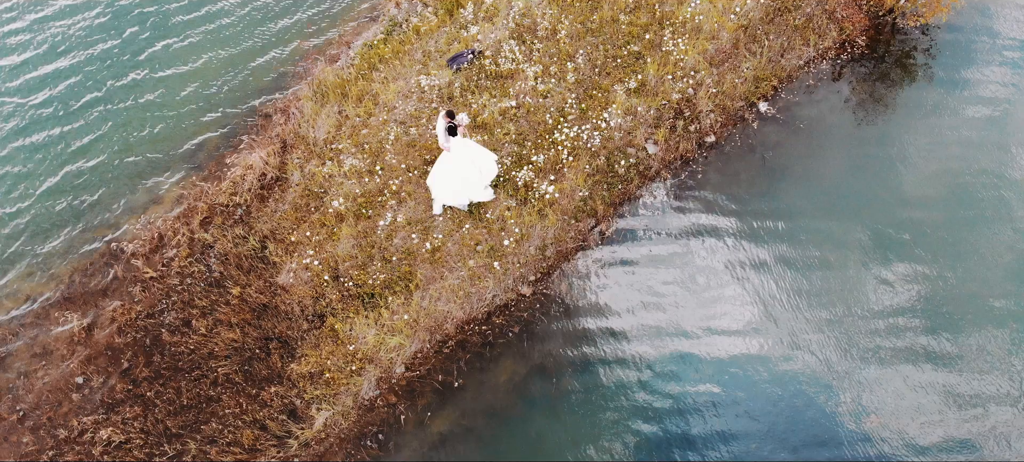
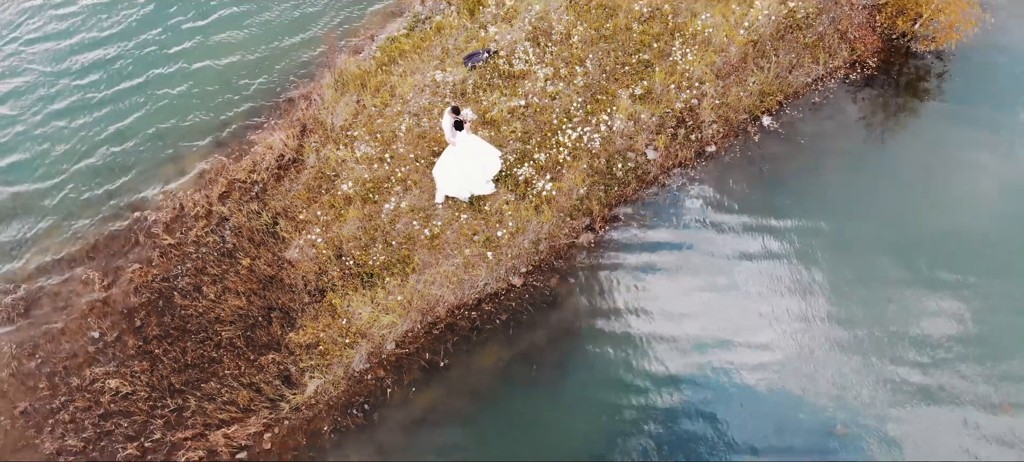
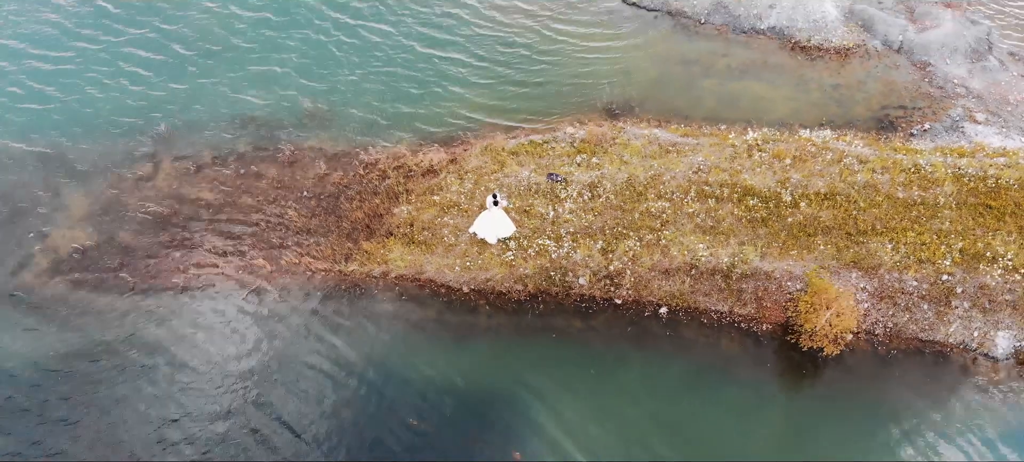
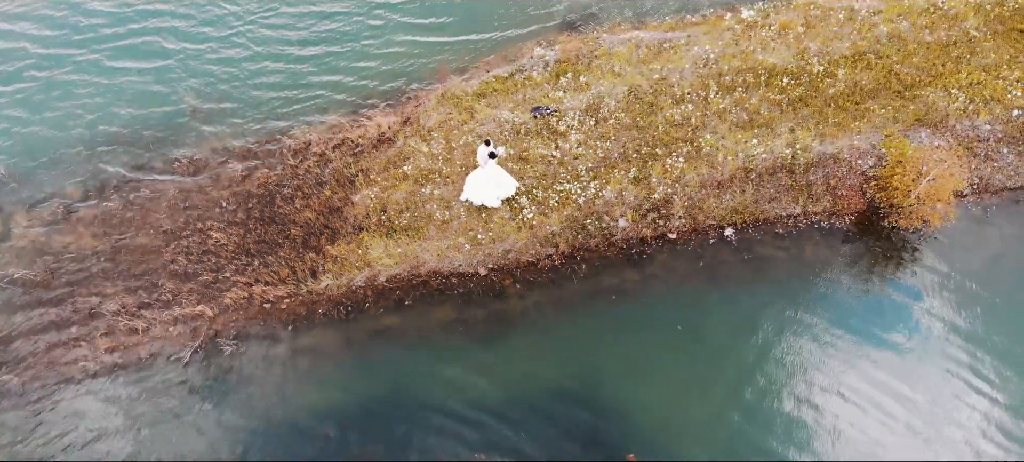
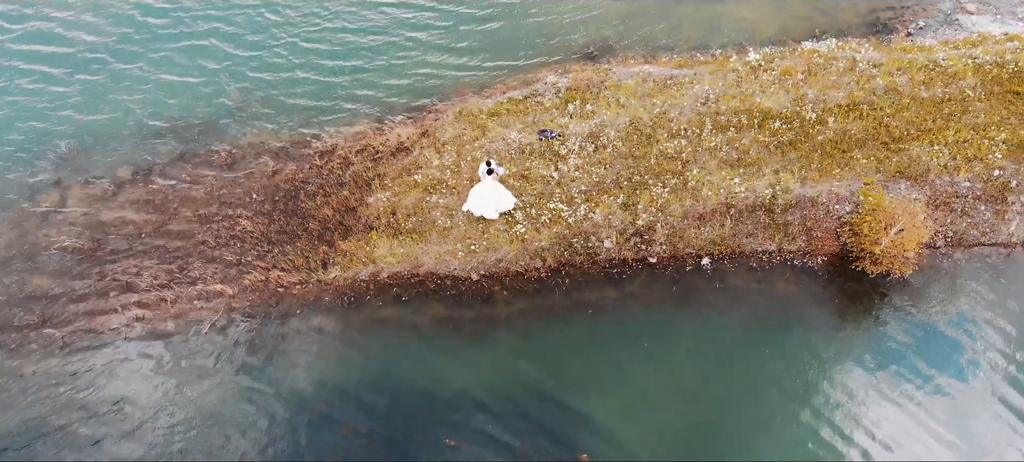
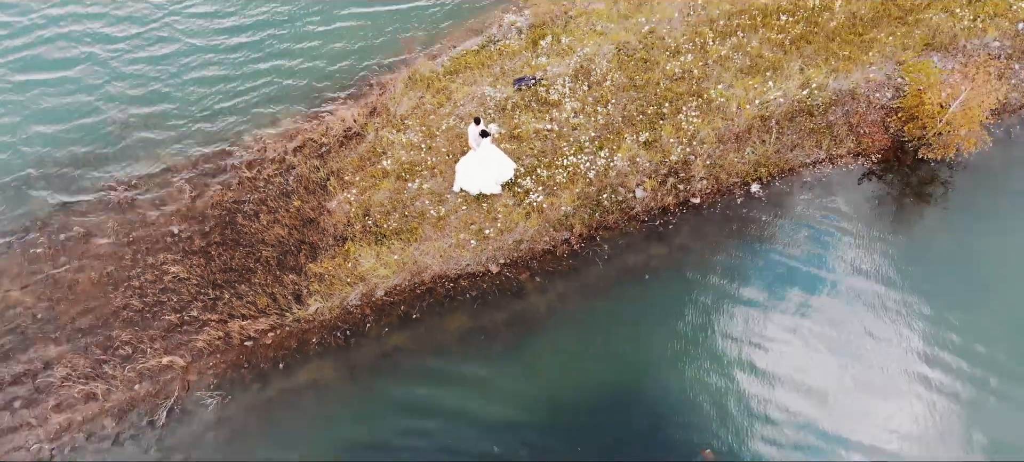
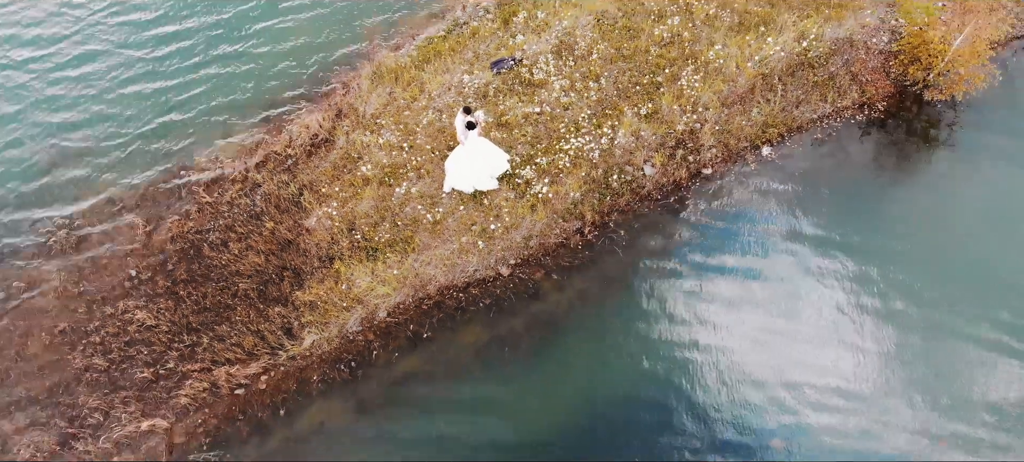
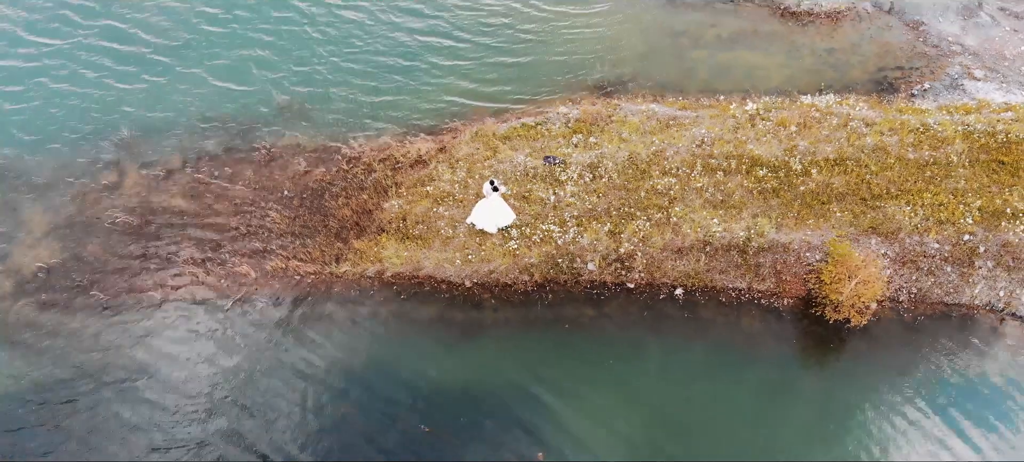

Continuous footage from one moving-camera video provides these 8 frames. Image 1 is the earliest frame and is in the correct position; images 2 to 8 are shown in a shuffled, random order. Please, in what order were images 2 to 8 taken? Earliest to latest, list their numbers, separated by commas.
2, 7, 6, 4, 5, 8, 3
